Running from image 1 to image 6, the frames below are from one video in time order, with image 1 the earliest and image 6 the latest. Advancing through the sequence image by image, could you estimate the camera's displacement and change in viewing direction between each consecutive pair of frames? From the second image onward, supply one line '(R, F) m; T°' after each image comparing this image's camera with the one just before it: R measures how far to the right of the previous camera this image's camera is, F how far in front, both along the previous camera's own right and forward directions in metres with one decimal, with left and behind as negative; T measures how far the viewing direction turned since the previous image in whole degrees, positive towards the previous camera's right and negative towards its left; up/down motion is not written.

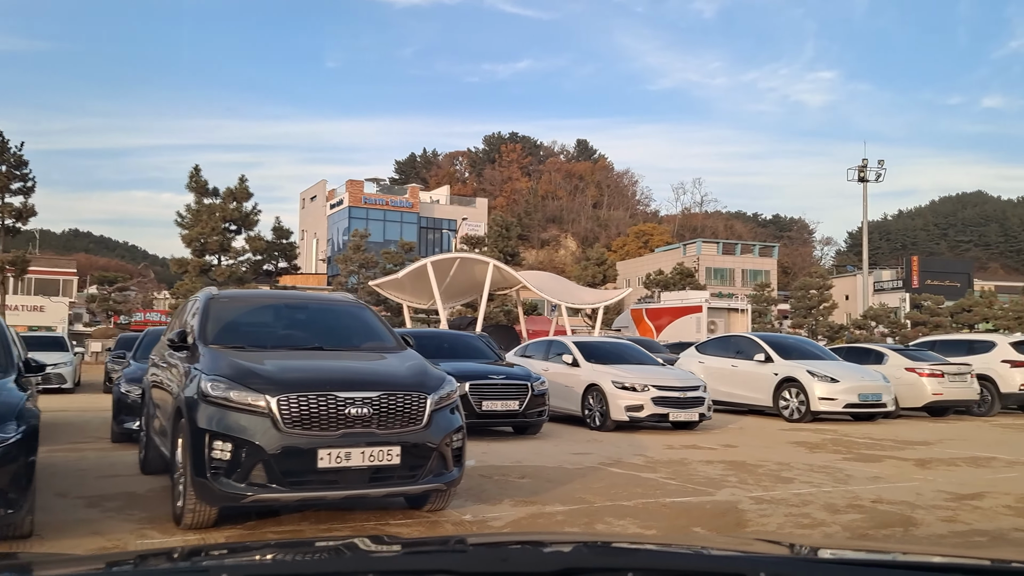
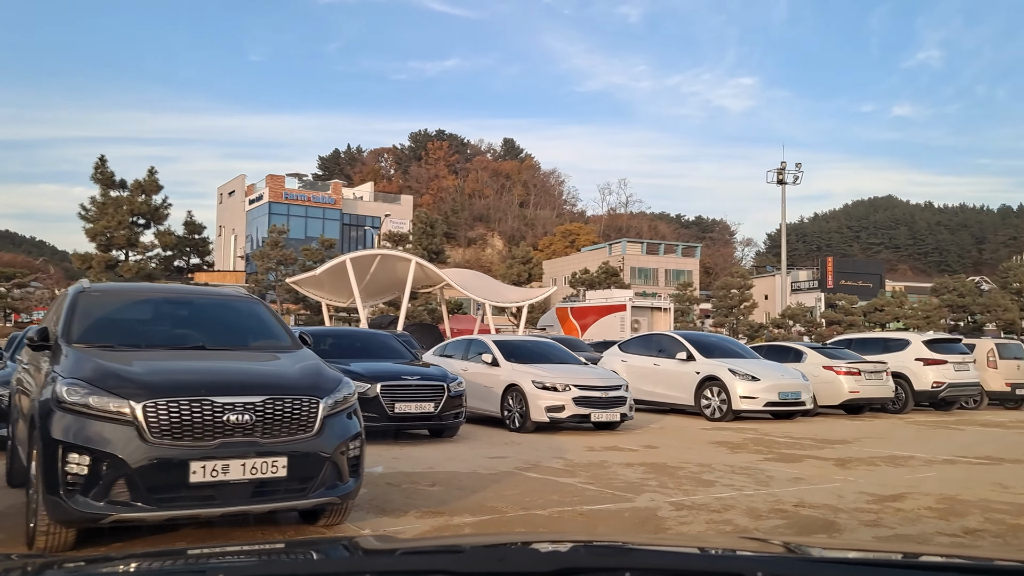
(+0.1, +0.4) m; +5°
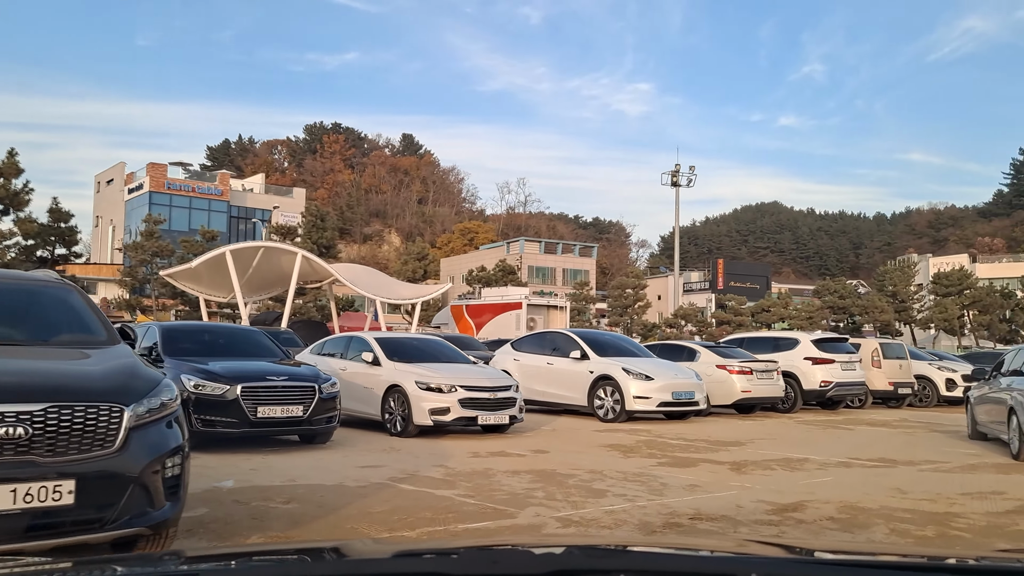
(+0.2, +0.8) m; +7°
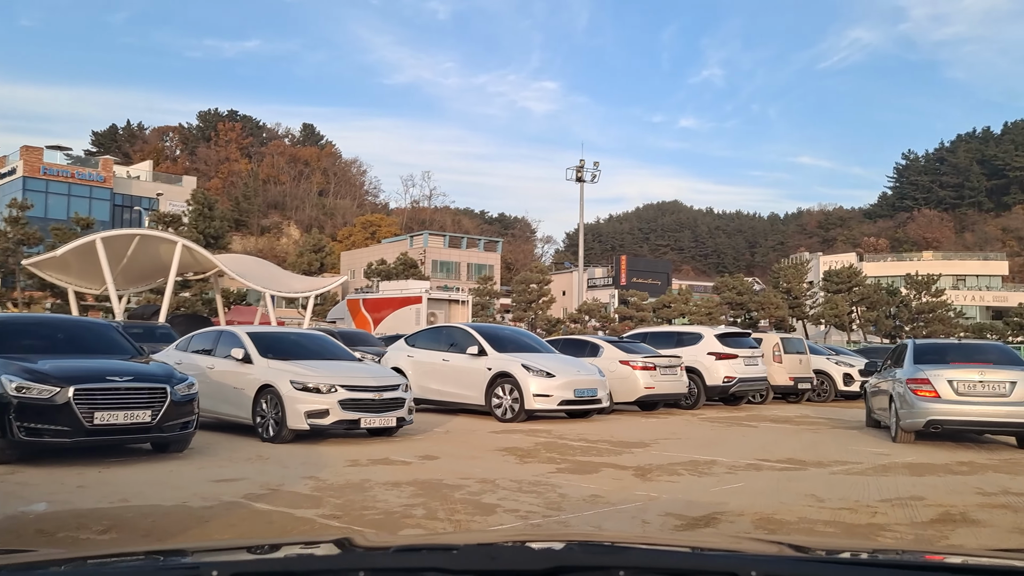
(+0.2, +0.9) m; +6°
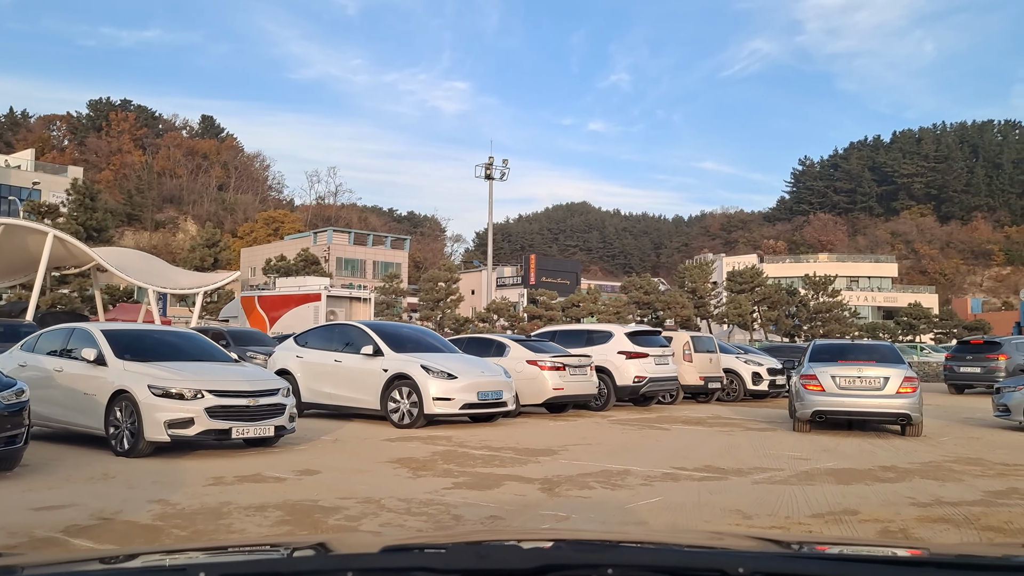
(+0.1, +0.9) m; +6°
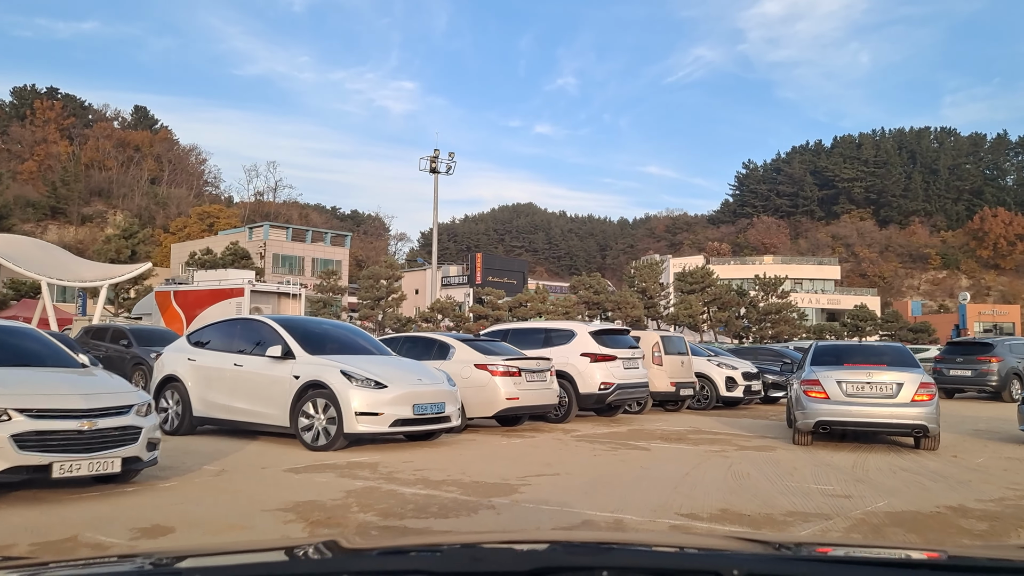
(0.0, +2.3) m; +4°
